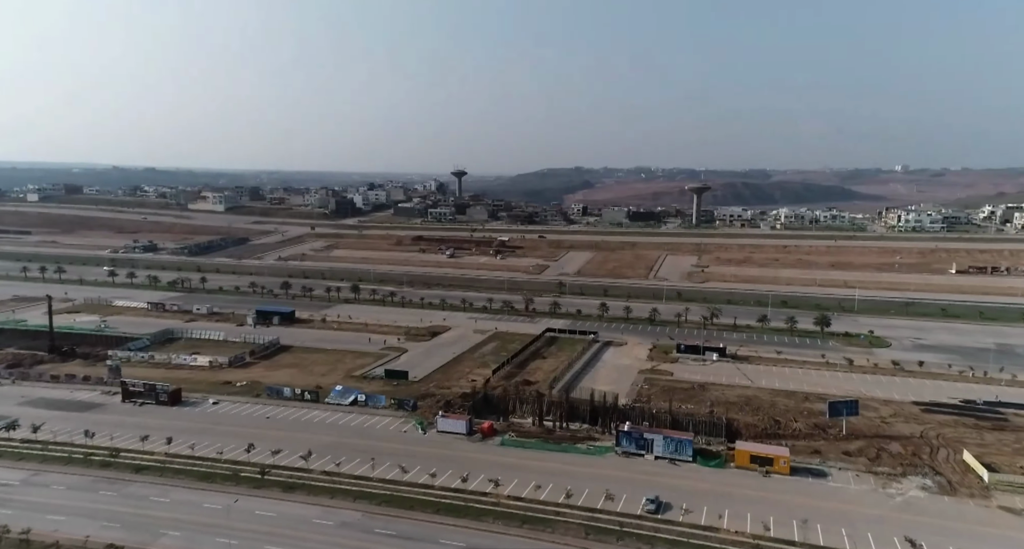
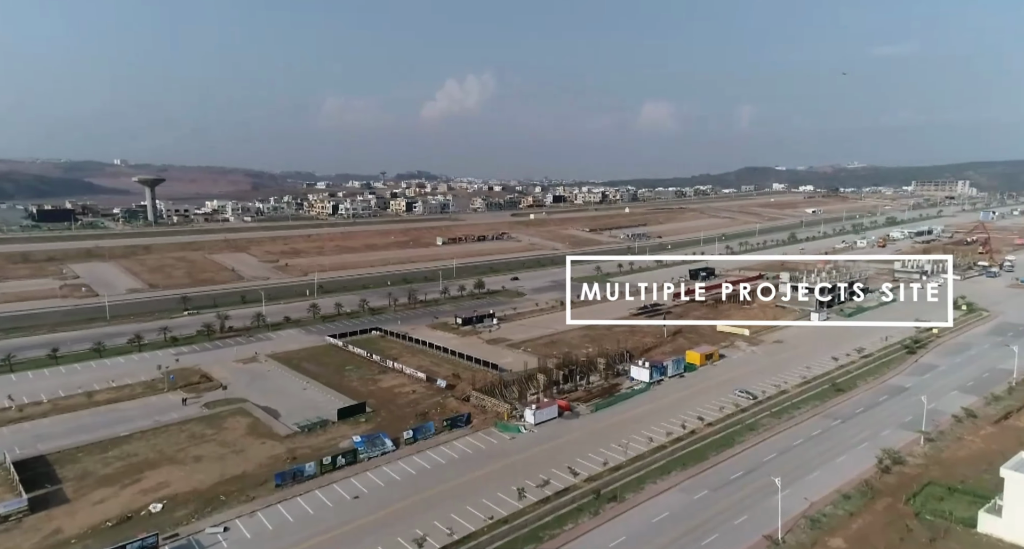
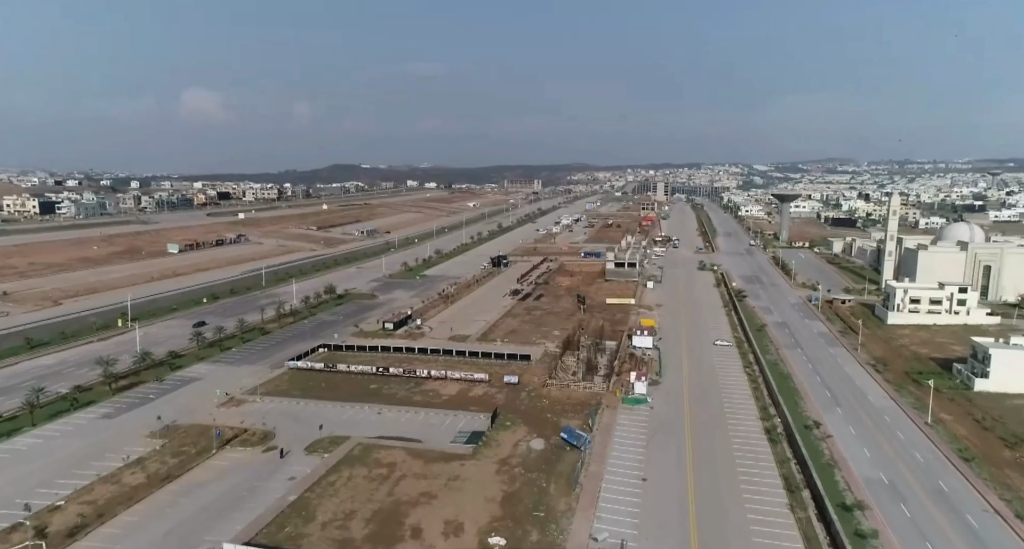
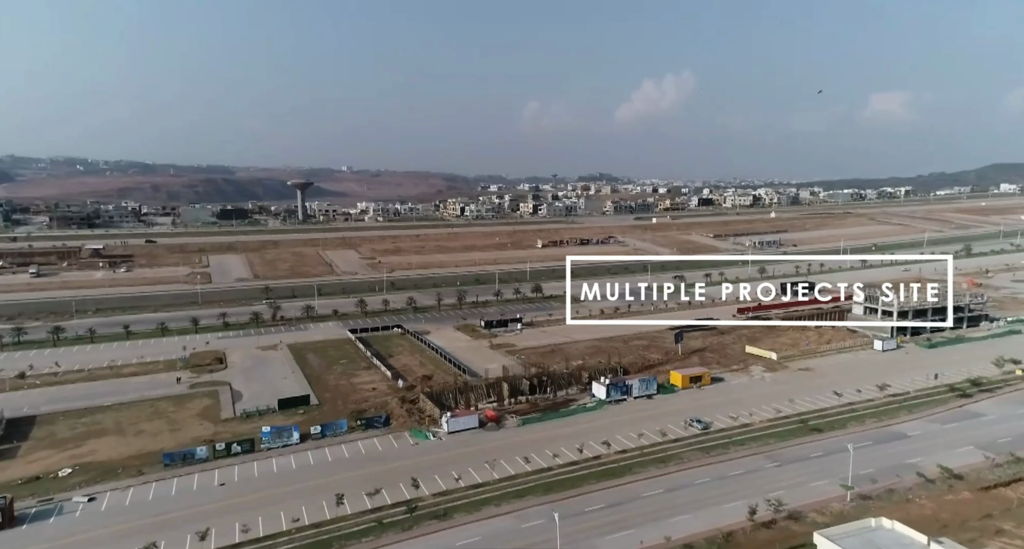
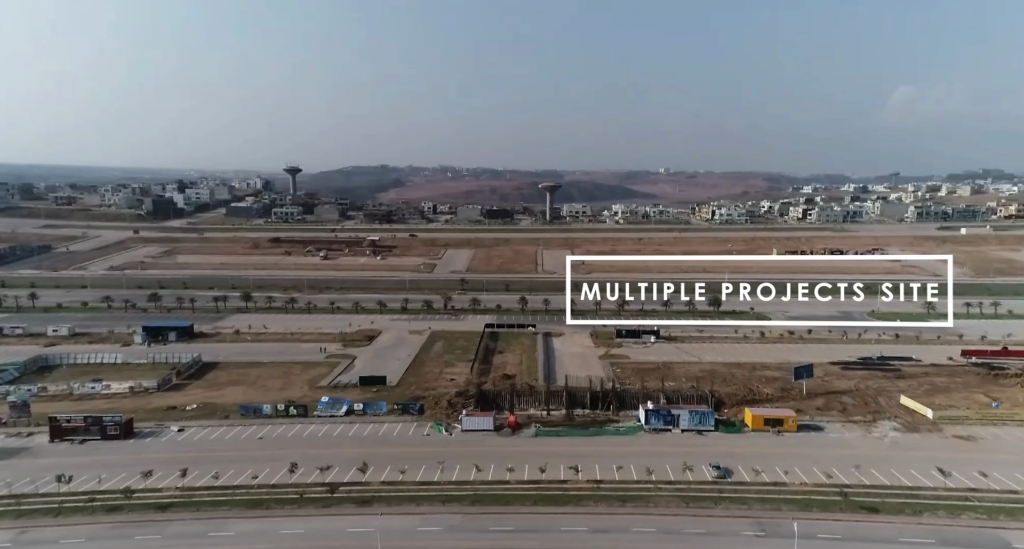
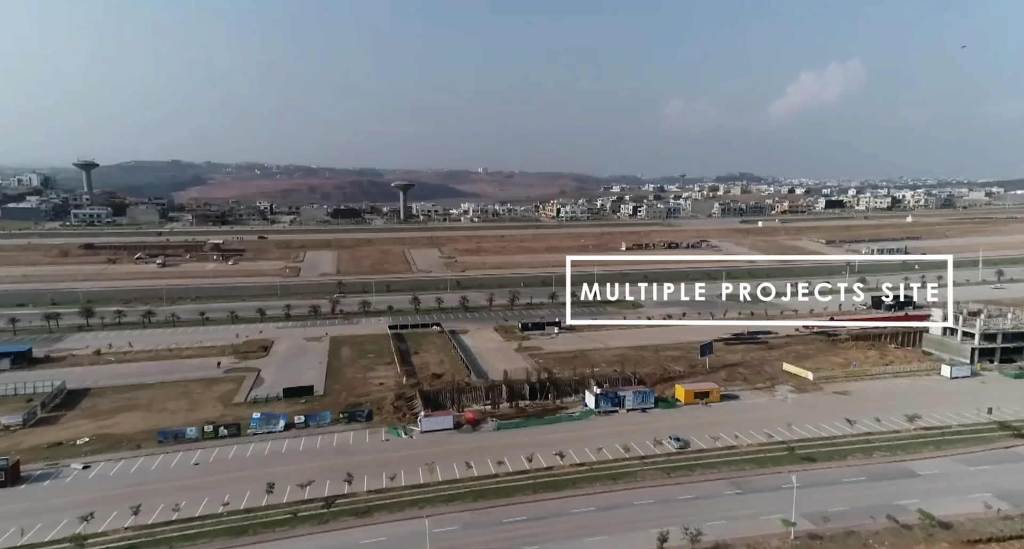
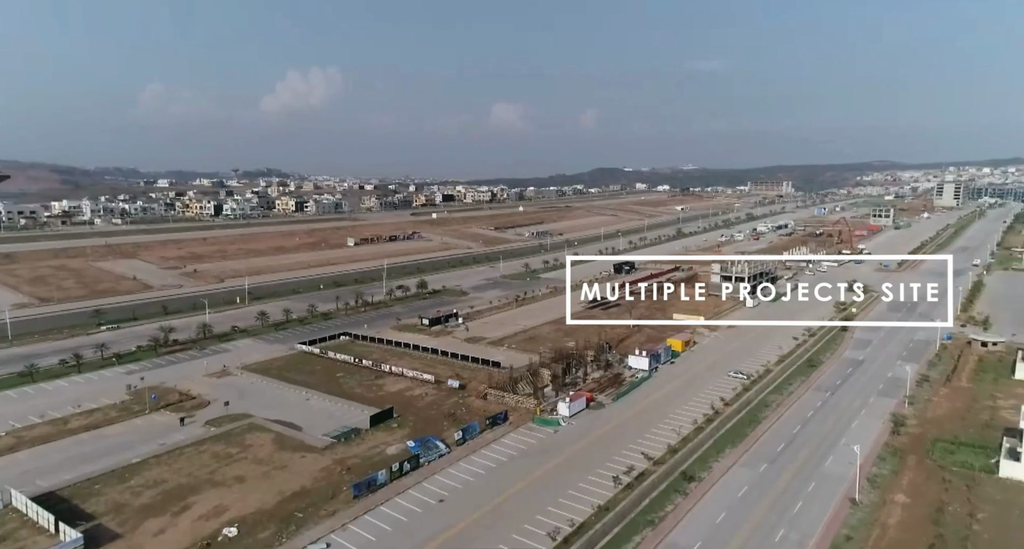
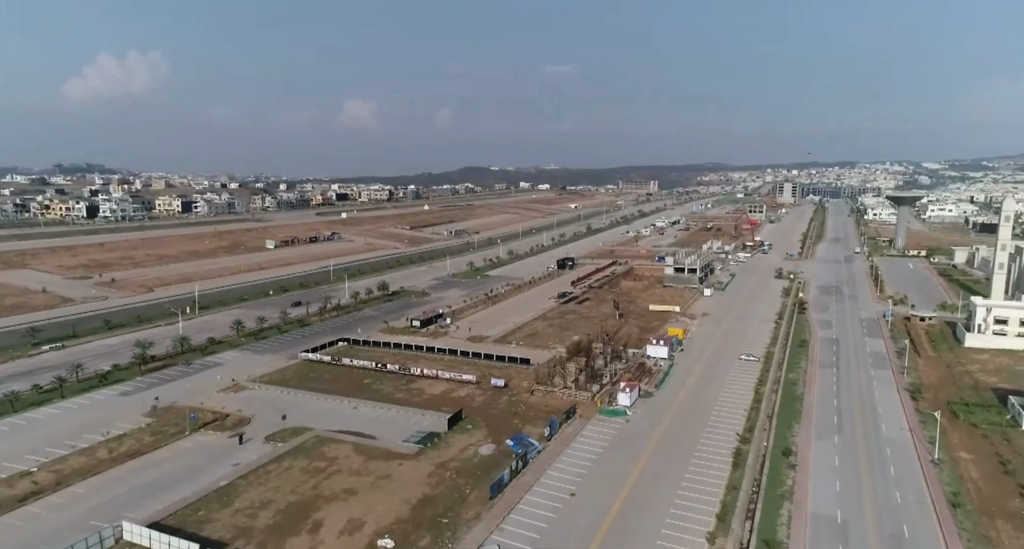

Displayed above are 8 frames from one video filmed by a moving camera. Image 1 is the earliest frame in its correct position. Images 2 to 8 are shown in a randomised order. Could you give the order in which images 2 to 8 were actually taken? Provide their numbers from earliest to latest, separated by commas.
5, 6, 4, 2, 7, 8, 3
